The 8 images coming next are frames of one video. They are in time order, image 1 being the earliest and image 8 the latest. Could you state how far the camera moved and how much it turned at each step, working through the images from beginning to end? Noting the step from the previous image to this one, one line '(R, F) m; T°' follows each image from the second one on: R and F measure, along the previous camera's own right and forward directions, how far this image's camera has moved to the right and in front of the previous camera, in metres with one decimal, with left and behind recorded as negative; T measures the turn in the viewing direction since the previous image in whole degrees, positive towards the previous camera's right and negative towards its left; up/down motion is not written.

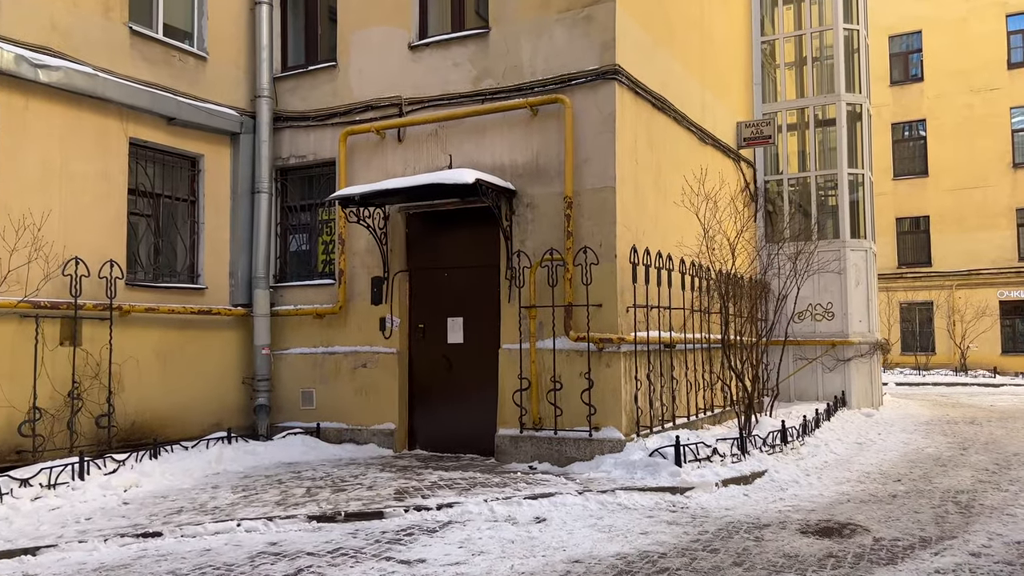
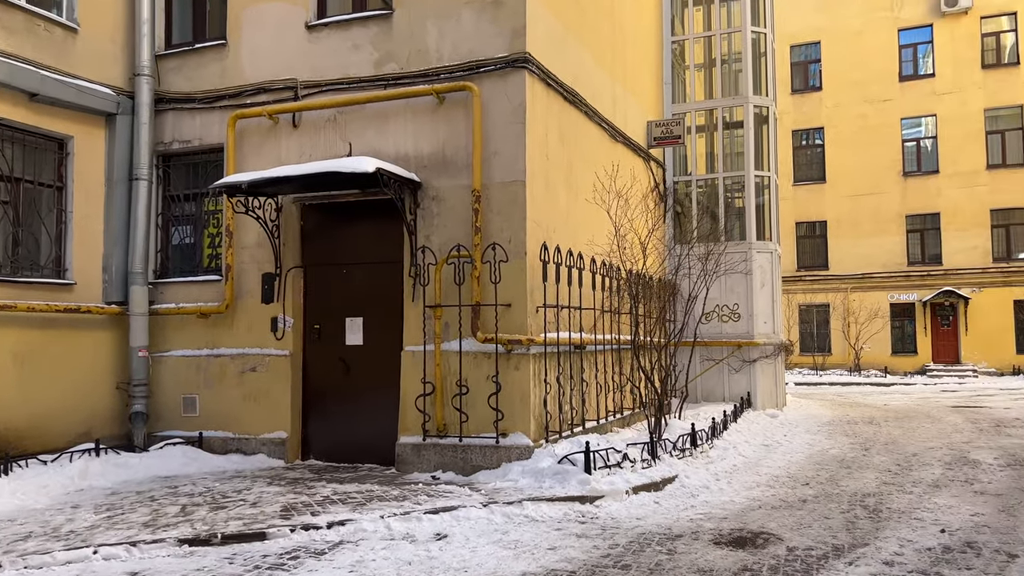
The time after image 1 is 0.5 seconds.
(+0.1, +0.5) m; +6°
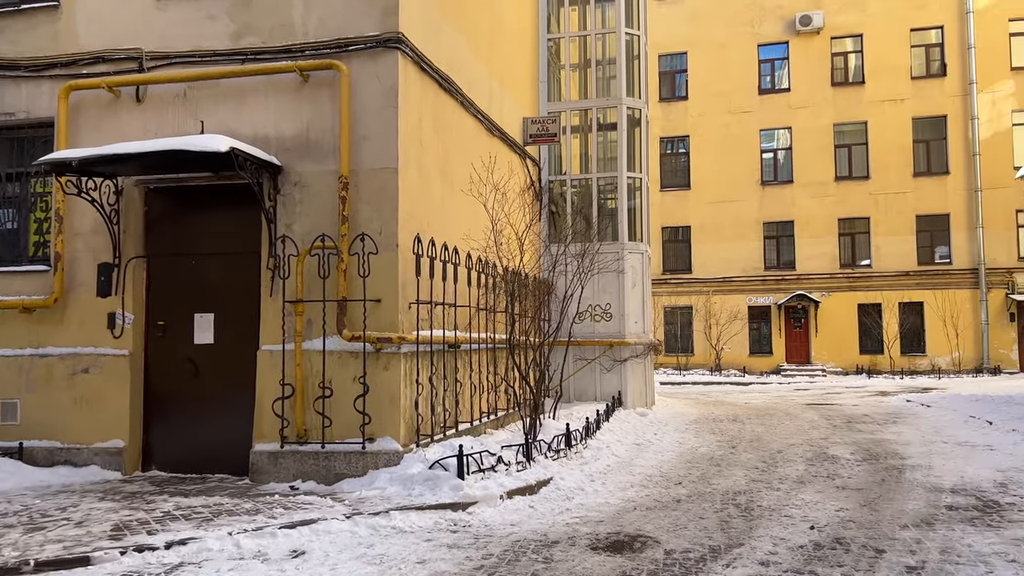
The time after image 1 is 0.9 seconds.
(0.0, +0.4) m; +9°
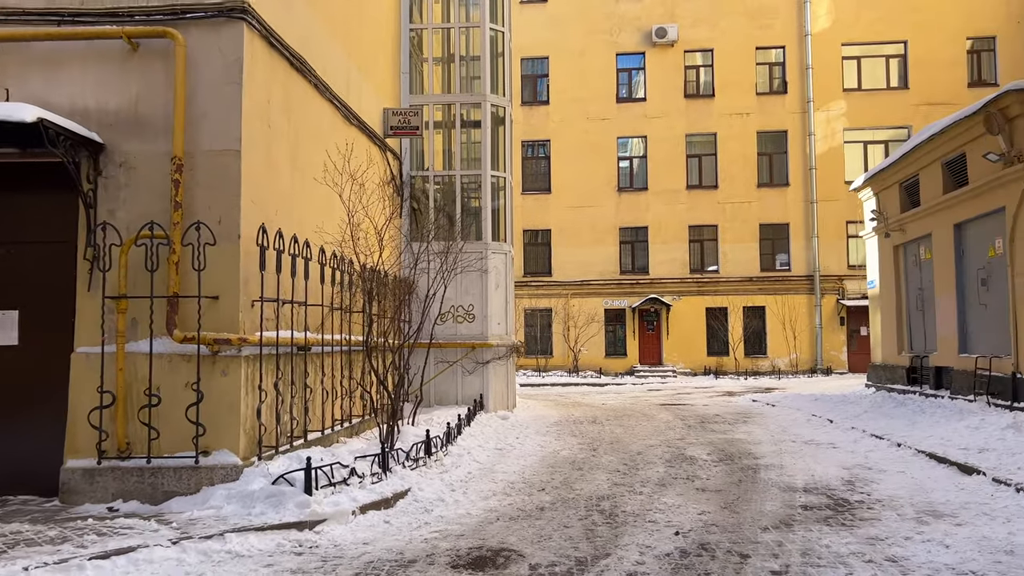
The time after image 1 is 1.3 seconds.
(0.0, +0.4) m; +10°
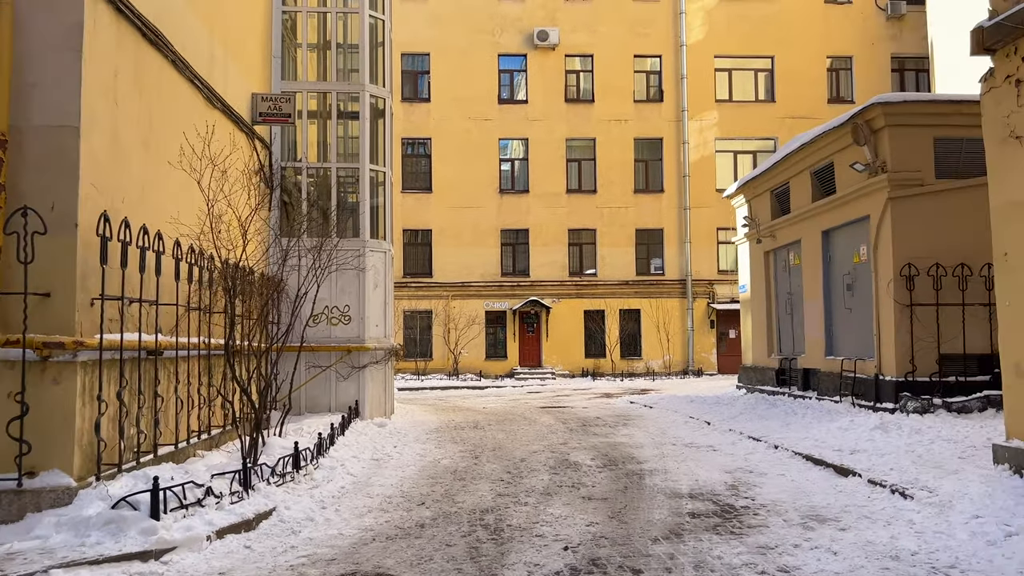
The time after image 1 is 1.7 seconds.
(0.0, +0.5) m; +9°
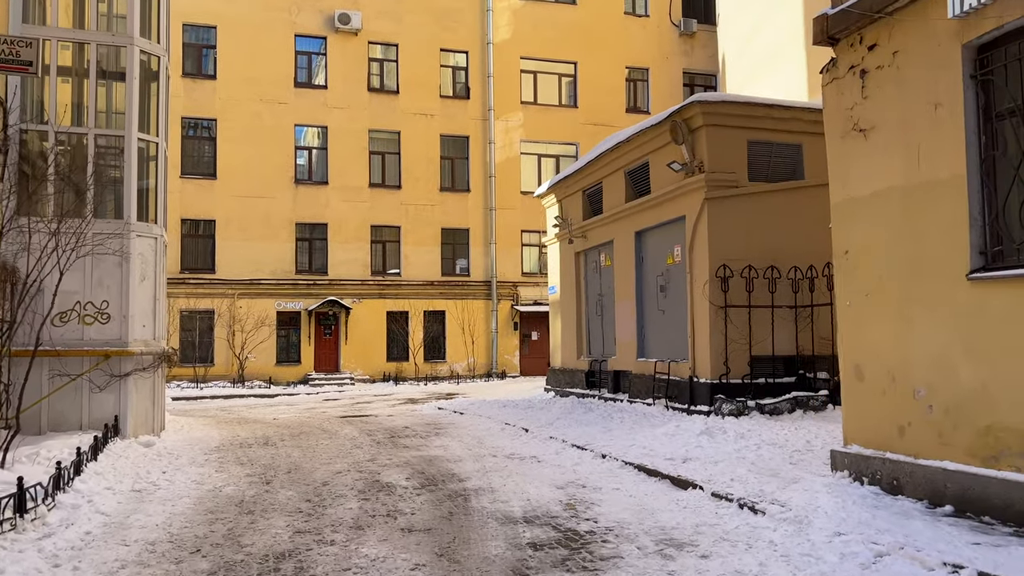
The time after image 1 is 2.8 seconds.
(-0.1, +1.2) m; +14°
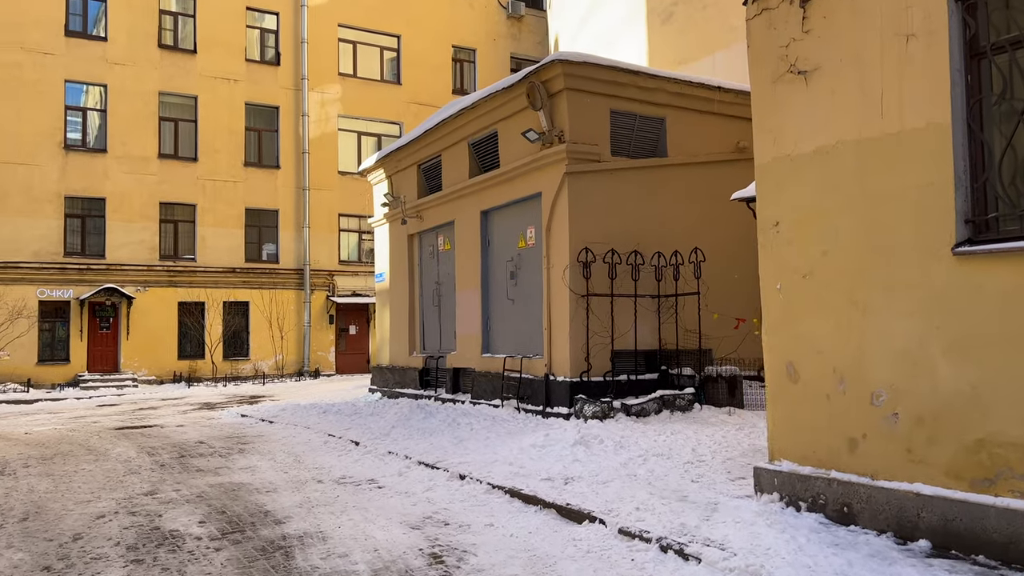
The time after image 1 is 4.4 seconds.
(-0.2, +1.9) m; +13°
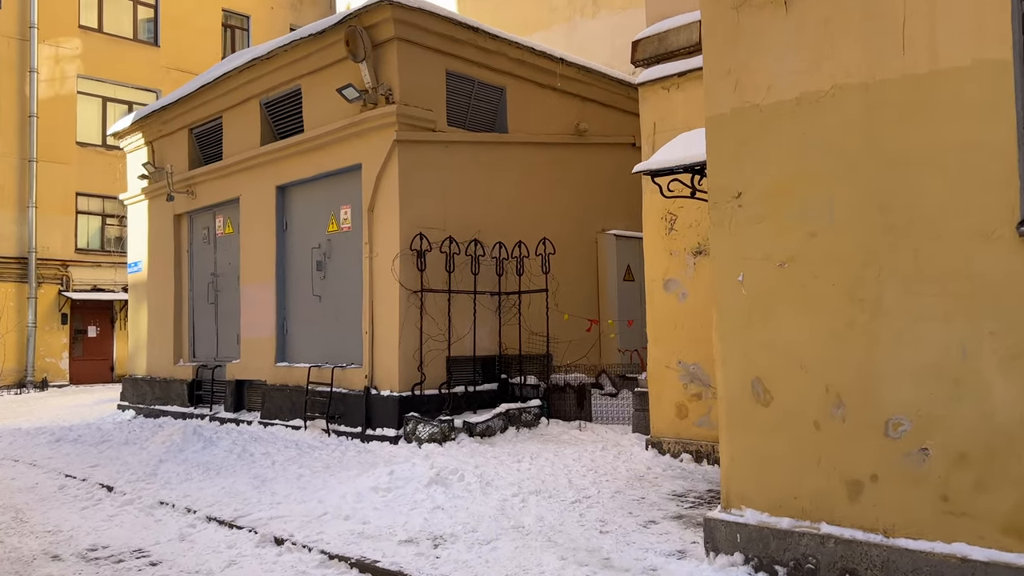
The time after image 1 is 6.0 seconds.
(-0.5, +1.9) m; +16°
